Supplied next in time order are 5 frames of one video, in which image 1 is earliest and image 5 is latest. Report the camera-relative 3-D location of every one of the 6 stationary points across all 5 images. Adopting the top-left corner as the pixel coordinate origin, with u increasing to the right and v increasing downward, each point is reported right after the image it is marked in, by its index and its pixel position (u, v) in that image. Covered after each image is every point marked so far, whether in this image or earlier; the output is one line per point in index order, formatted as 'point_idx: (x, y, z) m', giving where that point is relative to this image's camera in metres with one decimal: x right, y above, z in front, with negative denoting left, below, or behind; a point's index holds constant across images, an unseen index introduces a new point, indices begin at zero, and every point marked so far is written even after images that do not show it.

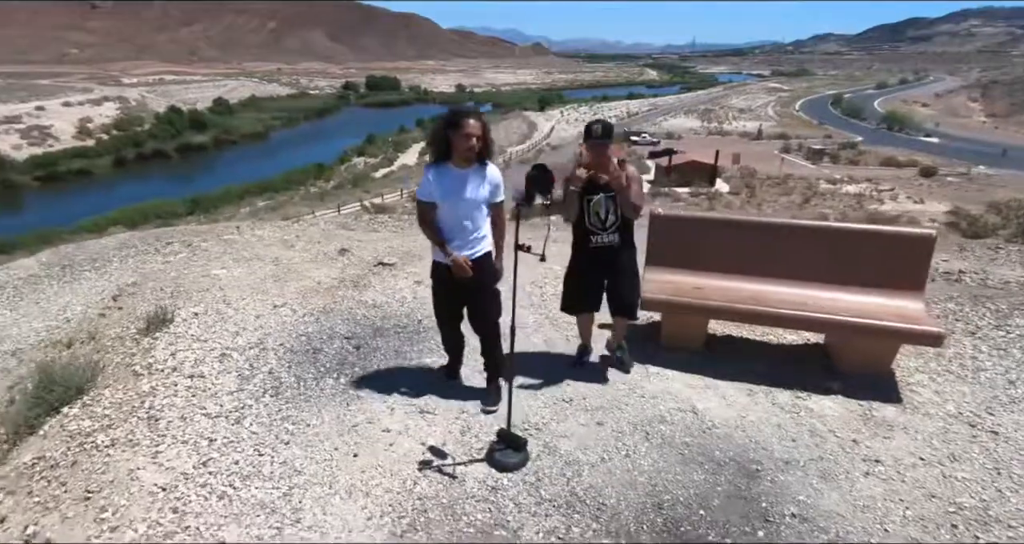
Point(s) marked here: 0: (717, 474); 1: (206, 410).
0: (+1.6, -1.6, +4.4) m
1: (-2.9, -1.3, +5.1) m
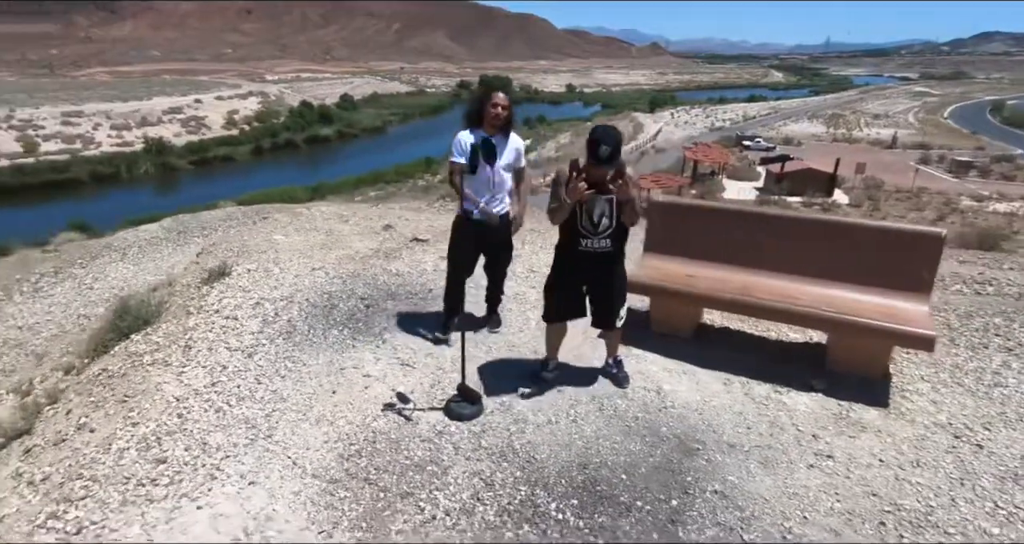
0: (+1.2, -1.4, +4.5) m
1: (-3.1, -0.8, +6.0) m
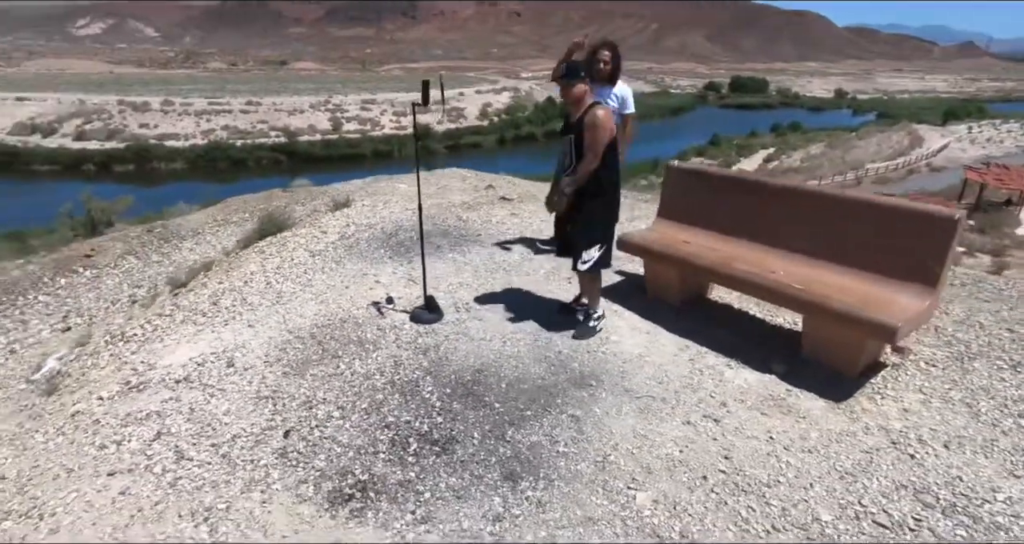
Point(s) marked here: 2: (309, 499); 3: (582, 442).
0: (+0.4, -0.9, +4.8) m
1: (-2.9, +0.4, +7.8) m
2: (-1.3, -1.4, +3.5) m
3: (+0.5, -1.2, +3.9) m
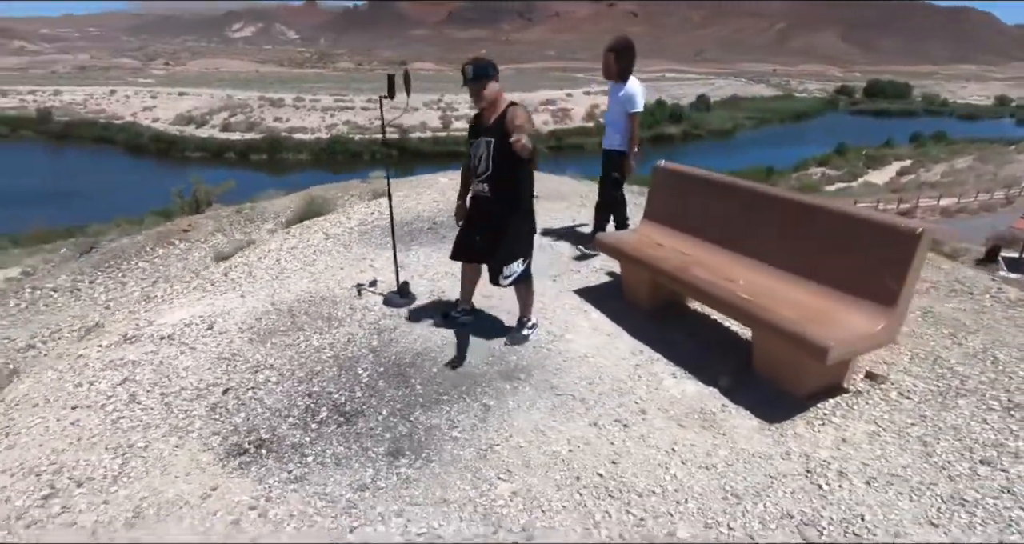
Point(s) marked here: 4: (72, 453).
0: (-0.2, -0.8, +4.9) m
1: (-2.8, +0.6, +8.3) m
2: (-2.1, -1.2, +3.8) m
3: (-0.2, -1.1, +4.0) m
4: (-3.1, -1.3, +3.9) m
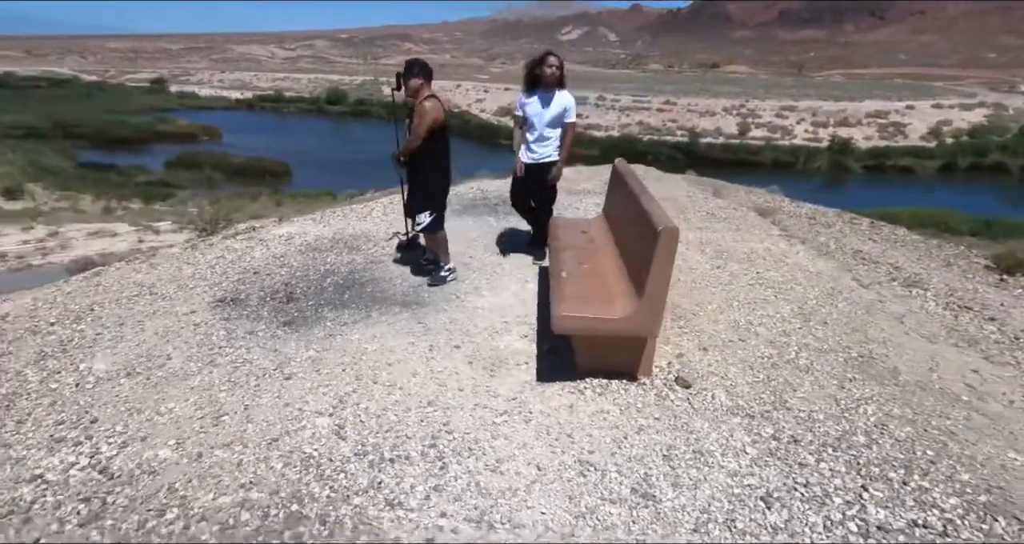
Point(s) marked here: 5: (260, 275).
0: (-1.2, -0.3, +6.3) m
1: (-1.6, +1.5, +10.5) m
2: (-3.4, -0.3, +6.3) m
3: (-1.7, -0.5, +5.6) m
4: (-4.3, -0.1, +6.8) m
5: (-3.2, -0.1, +6.9) m
